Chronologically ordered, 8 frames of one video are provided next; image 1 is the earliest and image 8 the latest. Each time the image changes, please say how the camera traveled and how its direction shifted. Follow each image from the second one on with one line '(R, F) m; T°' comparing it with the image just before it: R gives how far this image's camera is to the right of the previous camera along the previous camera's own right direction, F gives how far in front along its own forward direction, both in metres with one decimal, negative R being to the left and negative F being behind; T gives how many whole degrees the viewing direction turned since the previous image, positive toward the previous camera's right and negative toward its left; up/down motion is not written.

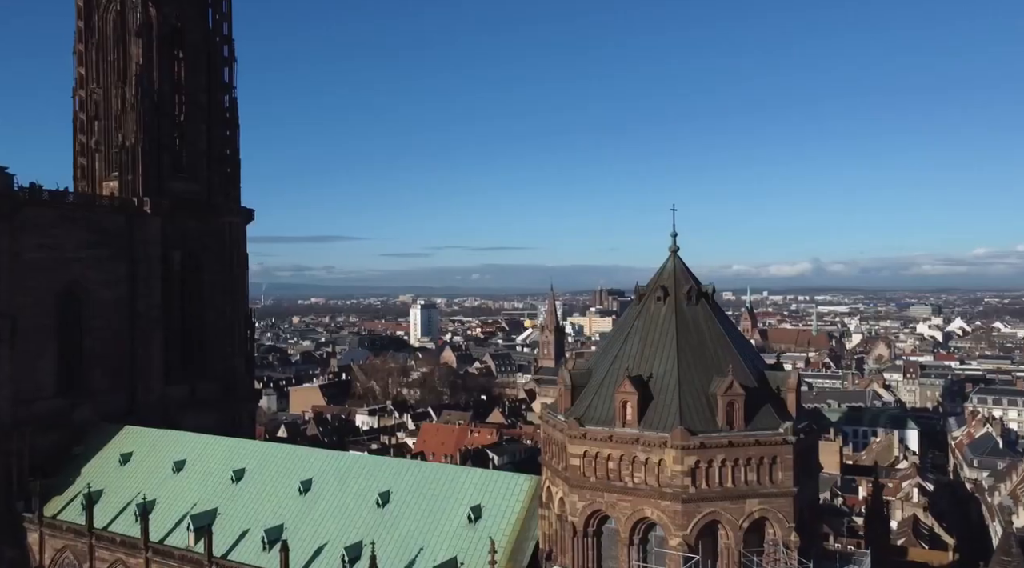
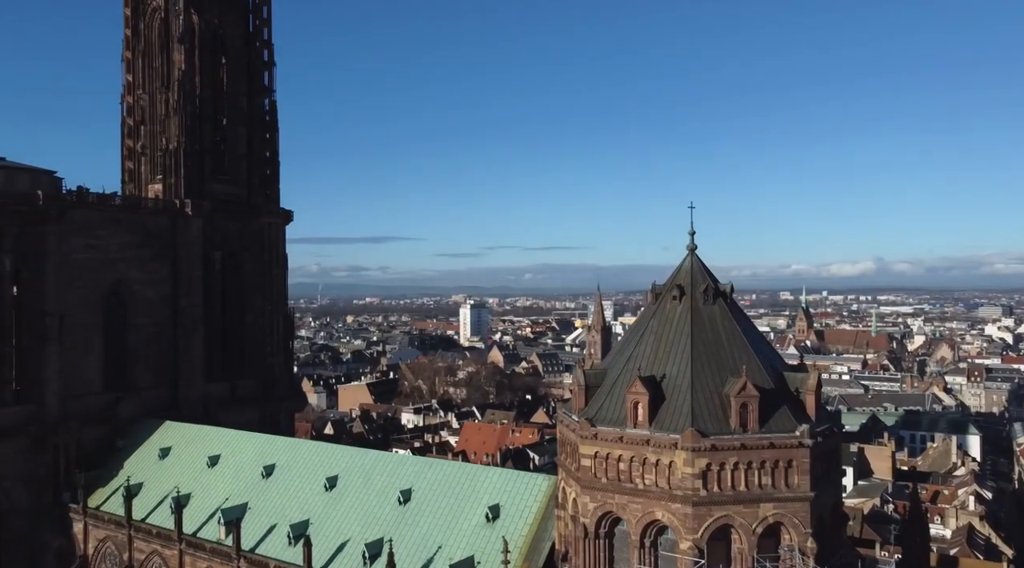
(+1.9, 0.0) m; -4°
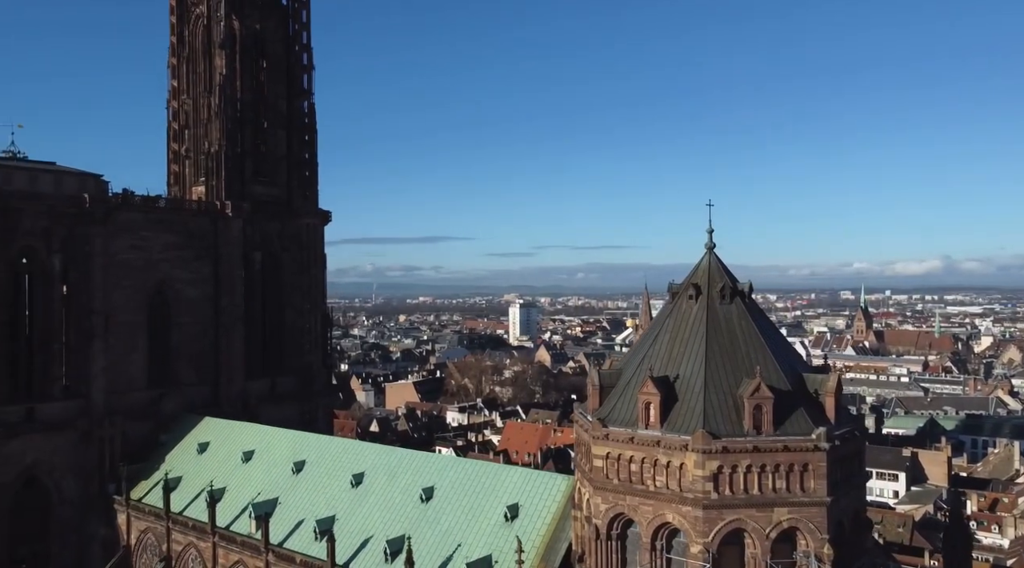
(+1.9, 0.0) m; -4°
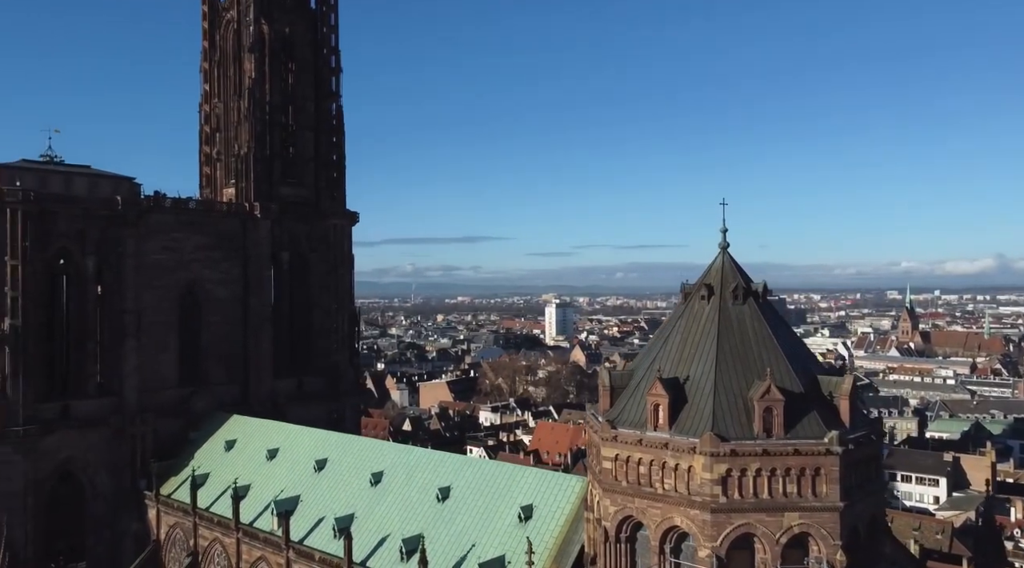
(+1.4, 0.0) m; -3°
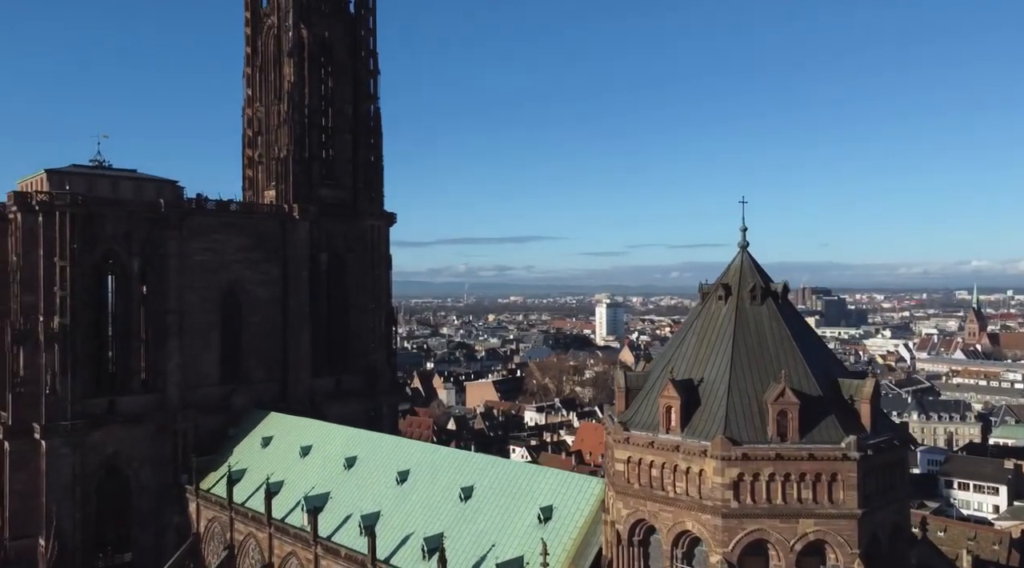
(+1.9, +0.1) m; -4°
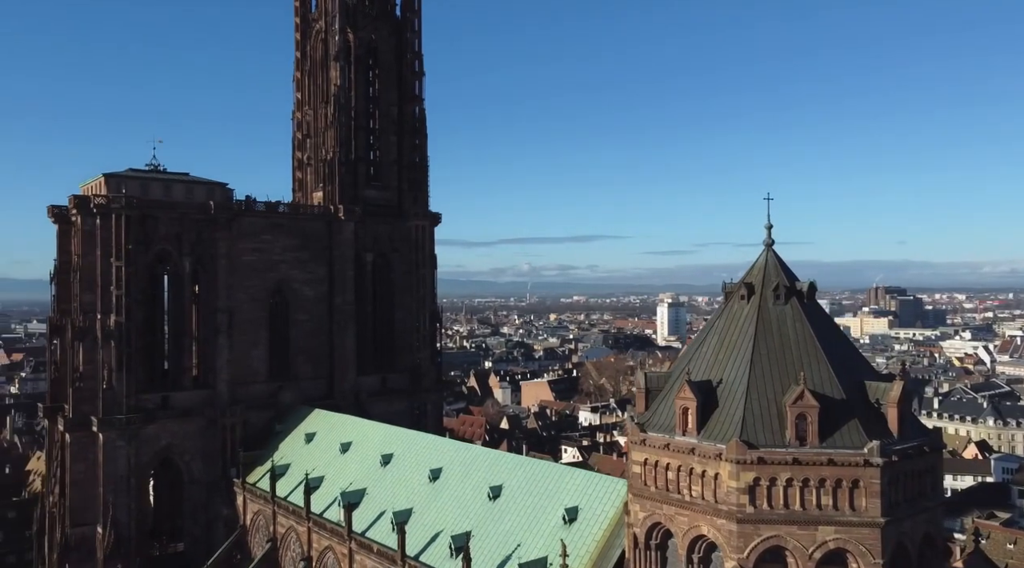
(+2.1, +0.2) m; -5°
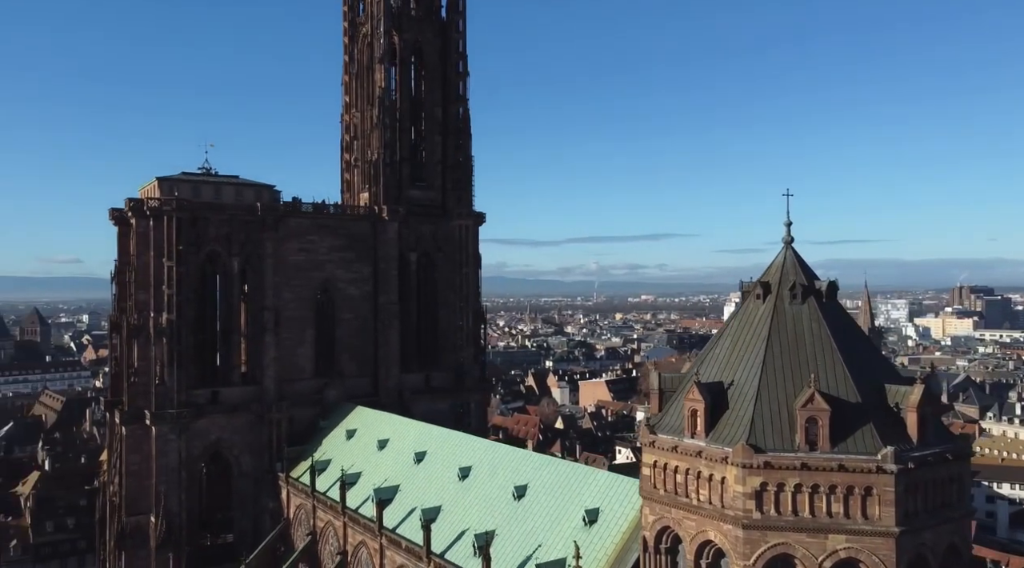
(+2.6, +0.2) m; -6°
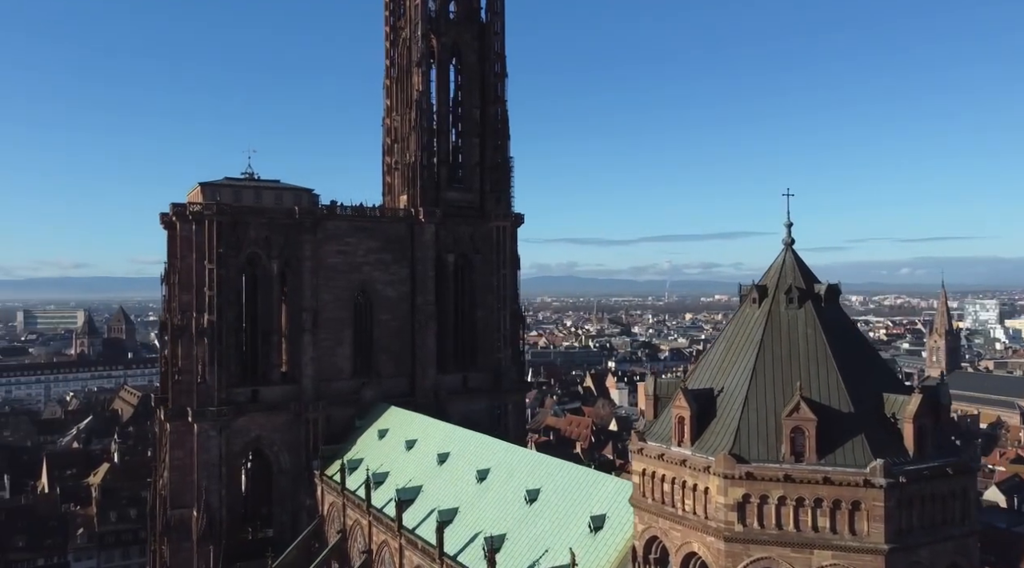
(+3.5, +0.5) m; -7°
